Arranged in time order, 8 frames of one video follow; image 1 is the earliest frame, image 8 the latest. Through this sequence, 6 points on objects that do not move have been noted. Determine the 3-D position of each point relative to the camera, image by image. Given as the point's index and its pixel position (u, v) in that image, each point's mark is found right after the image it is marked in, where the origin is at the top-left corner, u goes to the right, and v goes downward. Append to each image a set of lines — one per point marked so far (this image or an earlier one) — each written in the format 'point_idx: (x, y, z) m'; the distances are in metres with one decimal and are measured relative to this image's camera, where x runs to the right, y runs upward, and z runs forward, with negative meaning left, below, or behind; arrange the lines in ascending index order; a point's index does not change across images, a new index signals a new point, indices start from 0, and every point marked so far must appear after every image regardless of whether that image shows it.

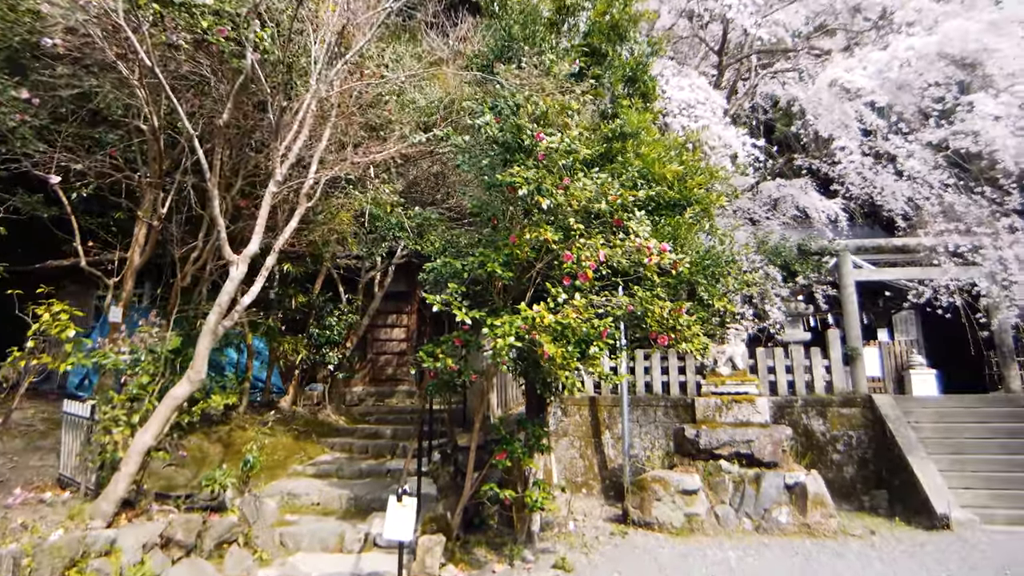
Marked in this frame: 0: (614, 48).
0: (+0.8, +1.9, +5.1) m
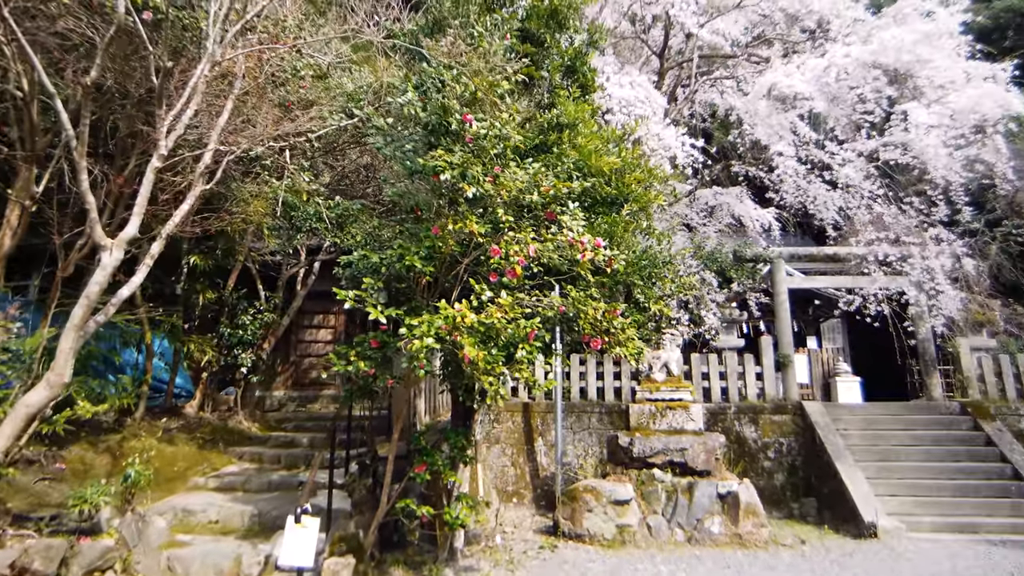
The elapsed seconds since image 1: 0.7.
0: (+0.3, +1.9, +4.8) m
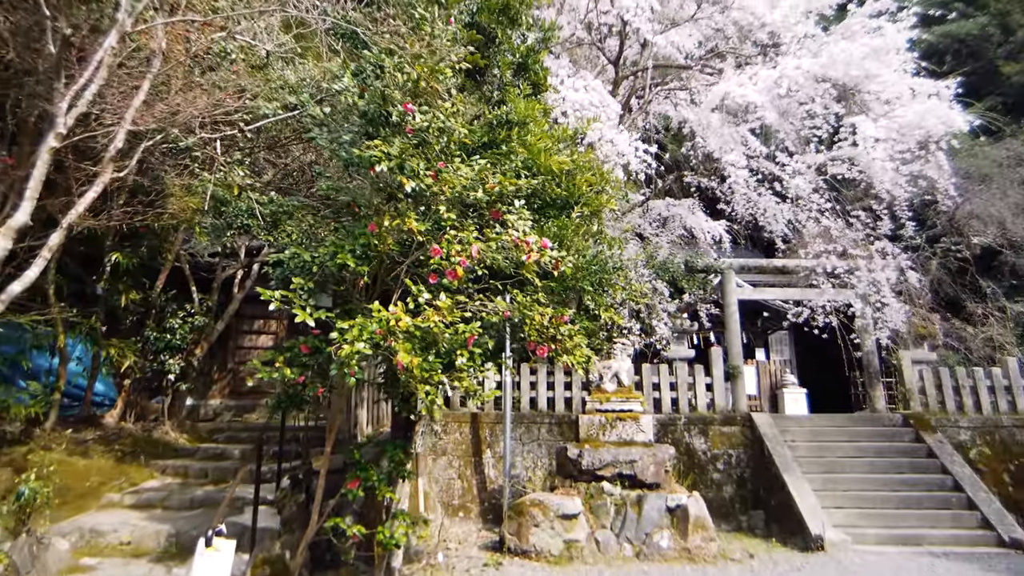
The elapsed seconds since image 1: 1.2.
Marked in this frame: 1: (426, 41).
0: (0.0, +1.8, +4.7) m
1: (-0.5, +1.5, +4.0) m
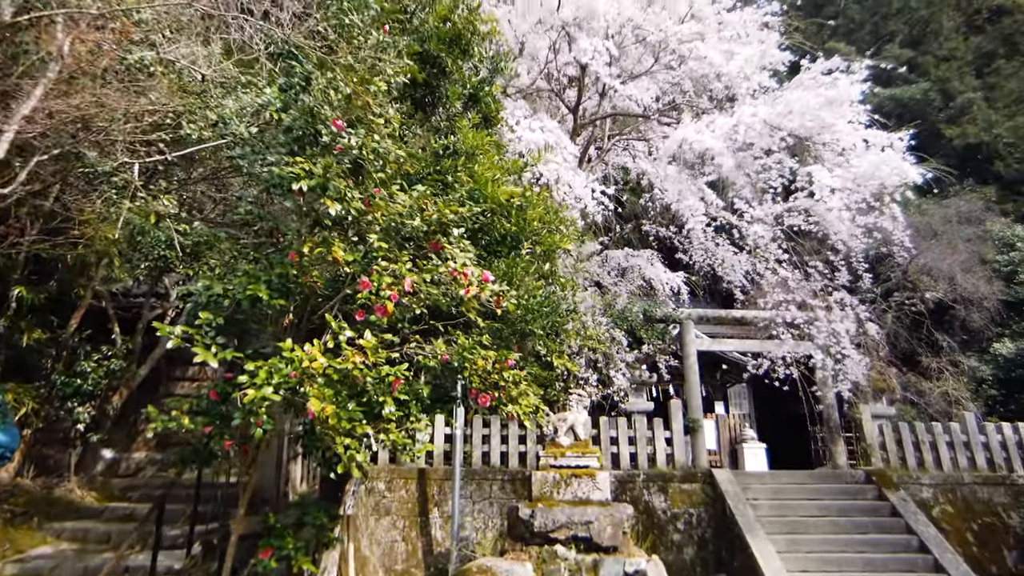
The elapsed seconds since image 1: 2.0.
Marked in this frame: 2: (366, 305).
0: (-0.4, +1.5, +4.4) m
1: (-0.8, +1.3, +3.7) m
2: (-0.6, -0.1, +2.8) m
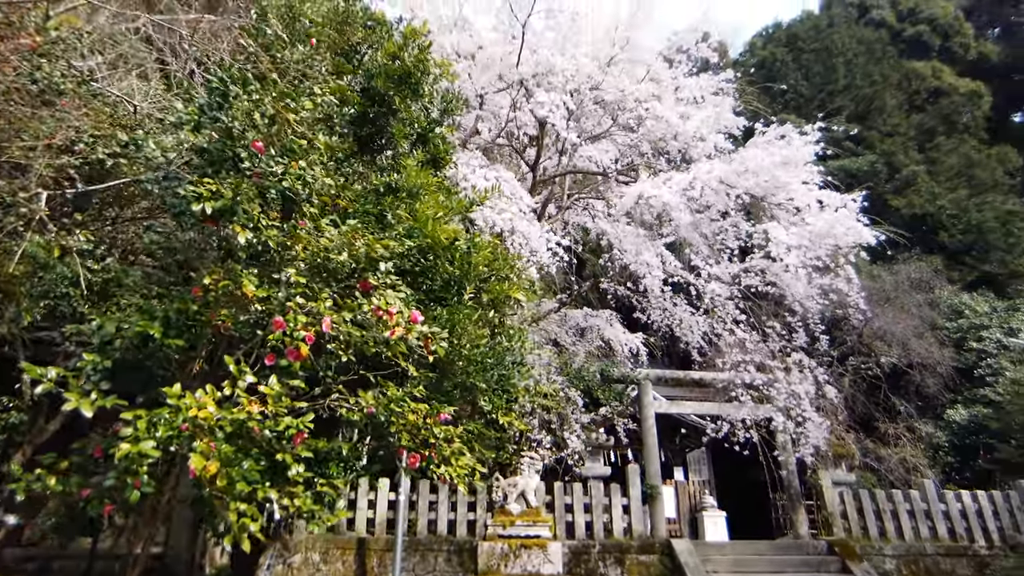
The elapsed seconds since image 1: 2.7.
0: (-0.7, +1.2, +4.3) m
1: (-1.1, +1.0, +3.4) m
2: (-0.9, -0.2, +2.5) m
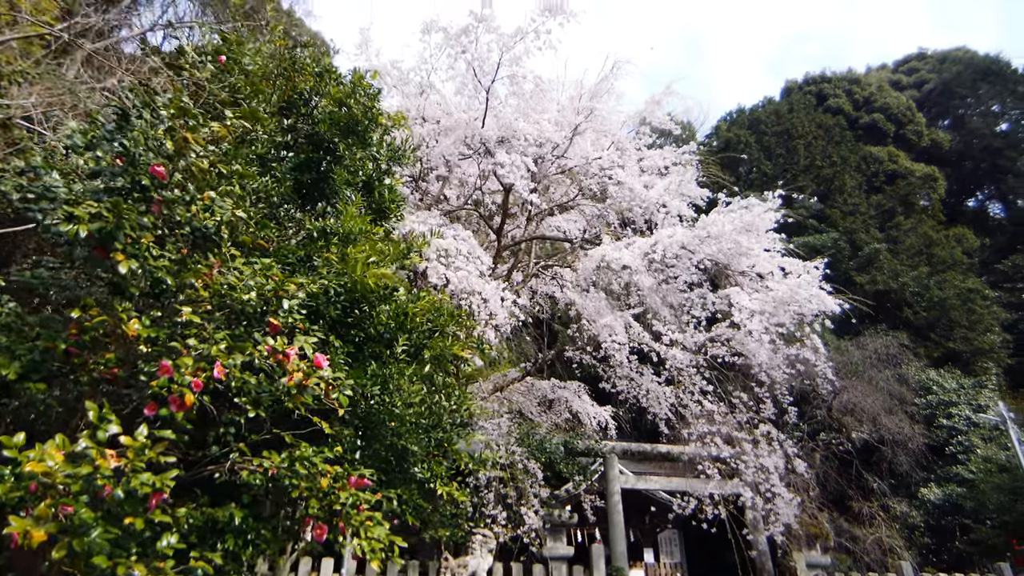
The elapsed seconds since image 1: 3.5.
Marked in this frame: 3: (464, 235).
0: (-1.0, +0.9, +4.1) m
1: (-1.4, +0.8, +3.3) m
2: (-1.2, -0.4, +2.2) m
3: (-0.5, +0.5, +6.0) m
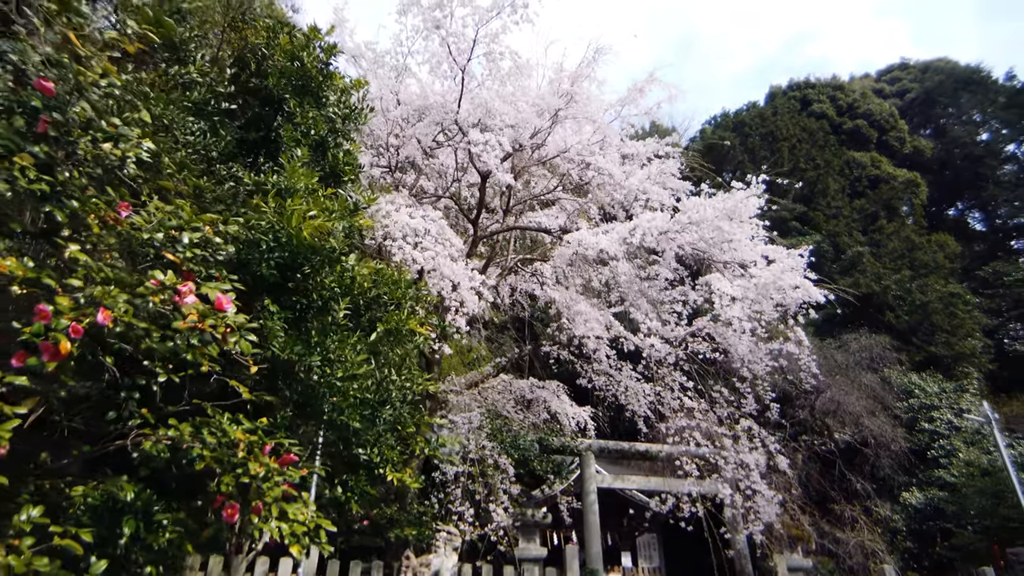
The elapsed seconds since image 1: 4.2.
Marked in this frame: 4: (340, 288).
0: (-1.2, +1.0, +3.8) m
1: (-1.5, +1.0, +2.9) m
2: (-1.3, -0.2, +1.8) m
3: (-0.7, +0.6, +5.7) m
4: (-0.8, 0.0, +3.0) m
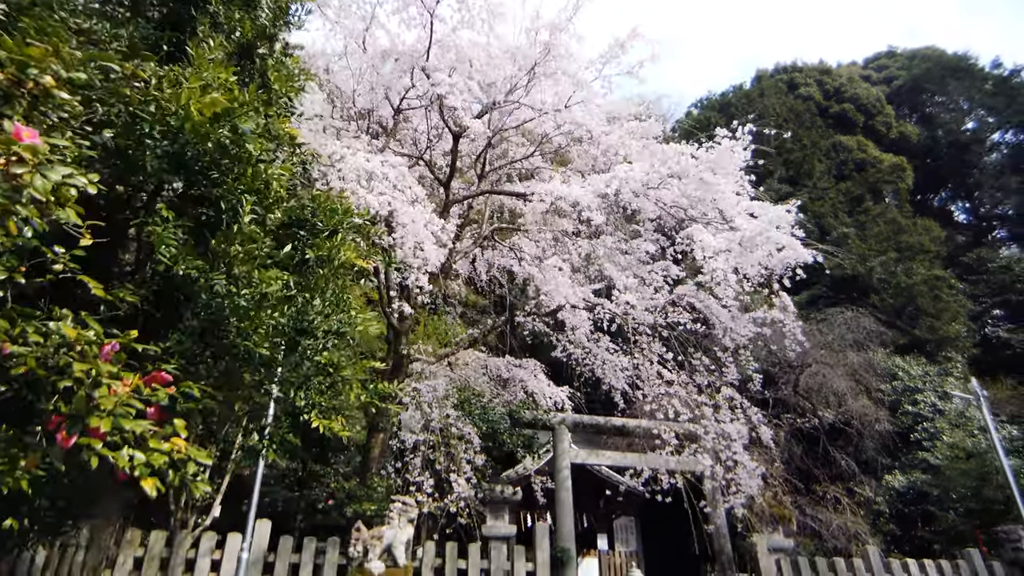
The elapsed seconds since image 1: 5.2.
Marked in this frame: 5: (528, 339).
0: (-1.4, +1.4, +3.3) m
1: (-1.7, +1.3, +2.4) m
2: (-1.5, +0.2, +1.3) m
3: (-1.0, +1.0, +5.2) m
4: (-1.0, +0.4, +2.5) m
5: (+0.1, -0.5, +7.6) m
